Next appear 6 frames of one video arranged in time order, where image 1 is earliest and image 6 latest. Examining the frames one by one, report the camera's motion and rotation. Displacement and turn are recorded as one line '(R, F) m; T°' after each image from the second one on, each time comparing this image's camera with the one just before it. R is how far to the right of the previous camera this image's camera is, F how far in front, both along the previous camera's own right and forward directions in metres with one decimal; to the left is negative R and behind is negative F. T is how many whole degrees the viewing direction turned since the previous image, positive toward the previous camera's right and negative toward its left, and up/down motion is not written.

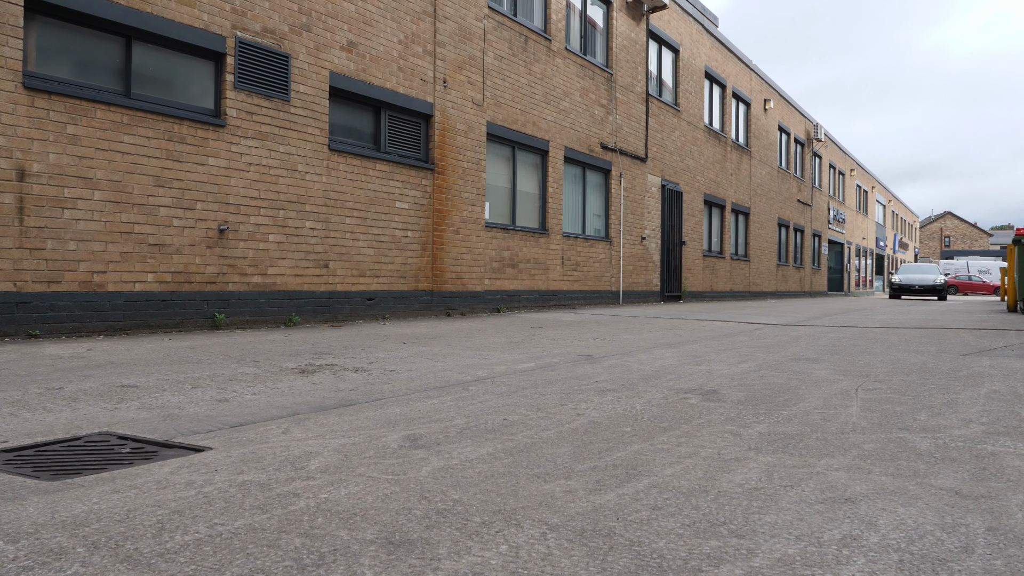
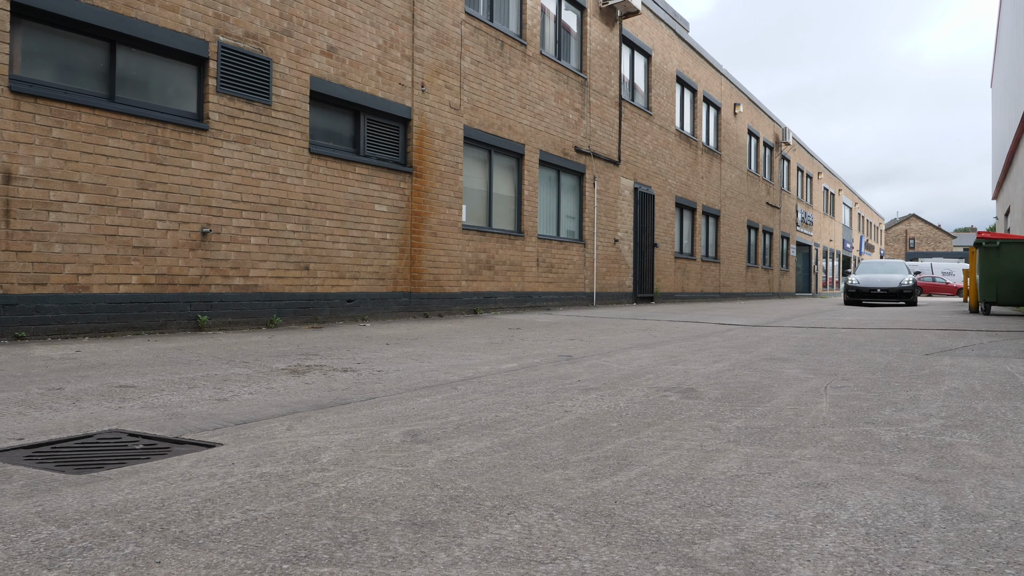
(-0.1, -0.2) m; +2°
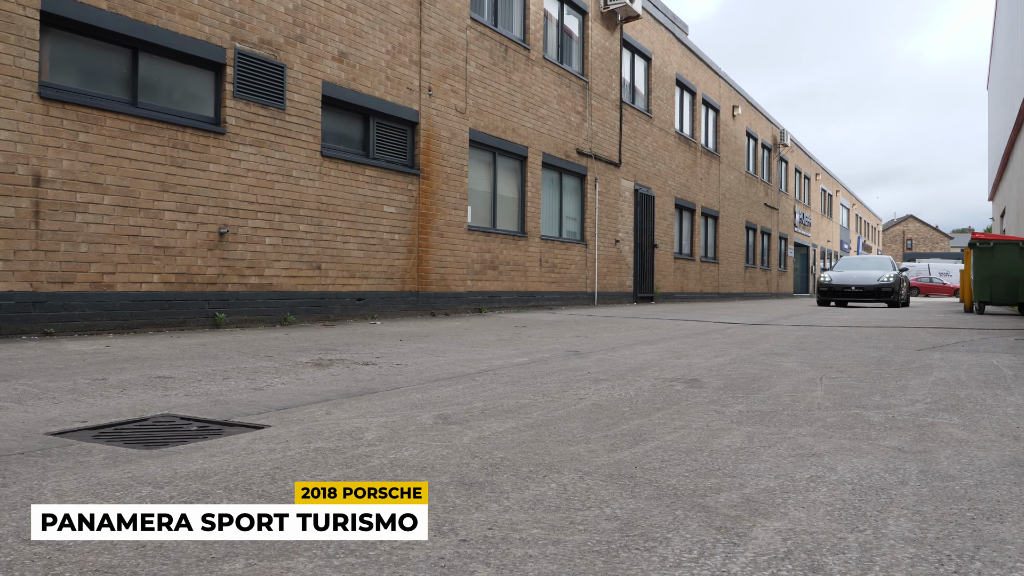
(-0.1, -0.3) m; 0°
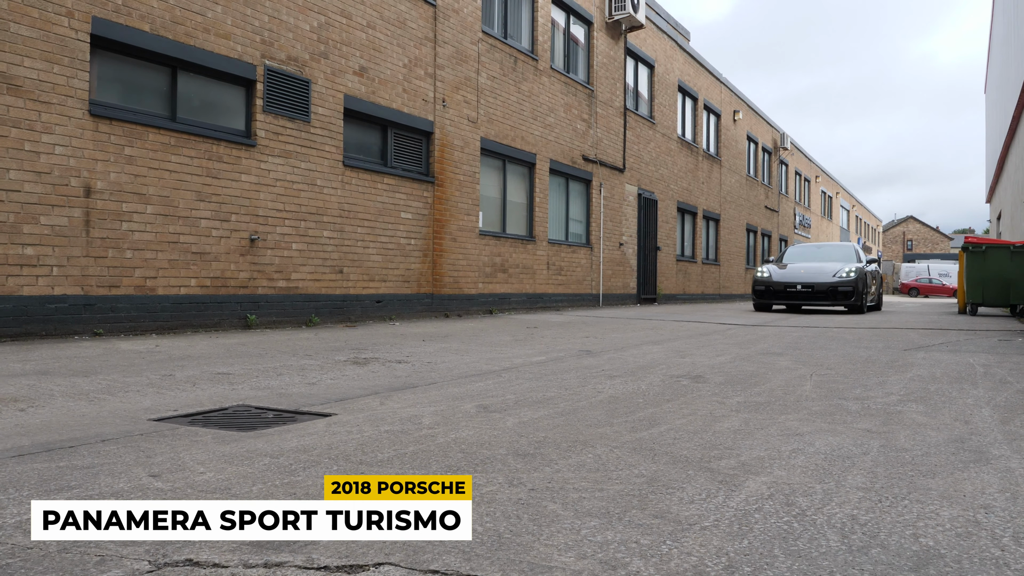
(-0.2, -0.6) m; 0°
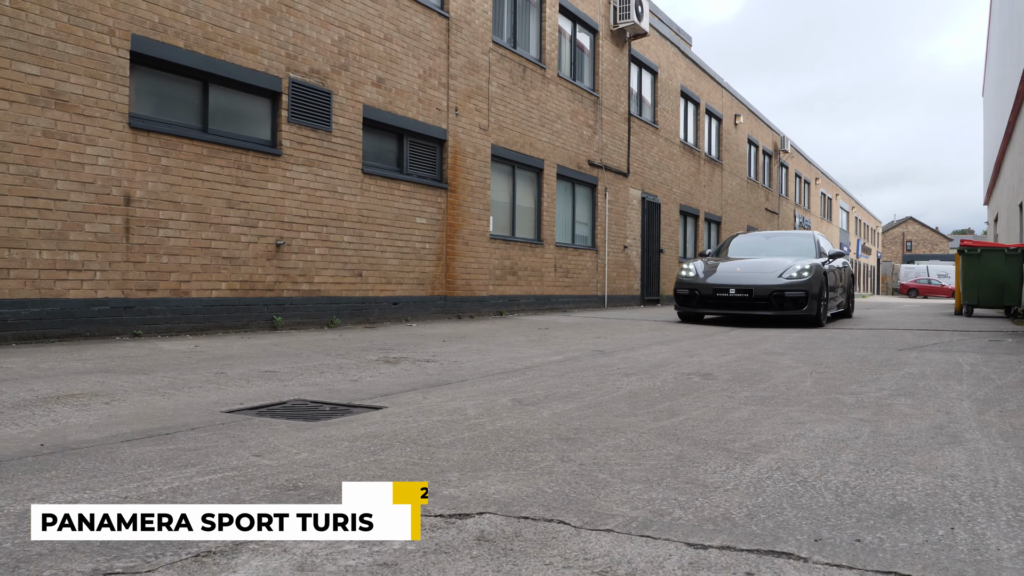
(-0.2, -0.5) m; 0°
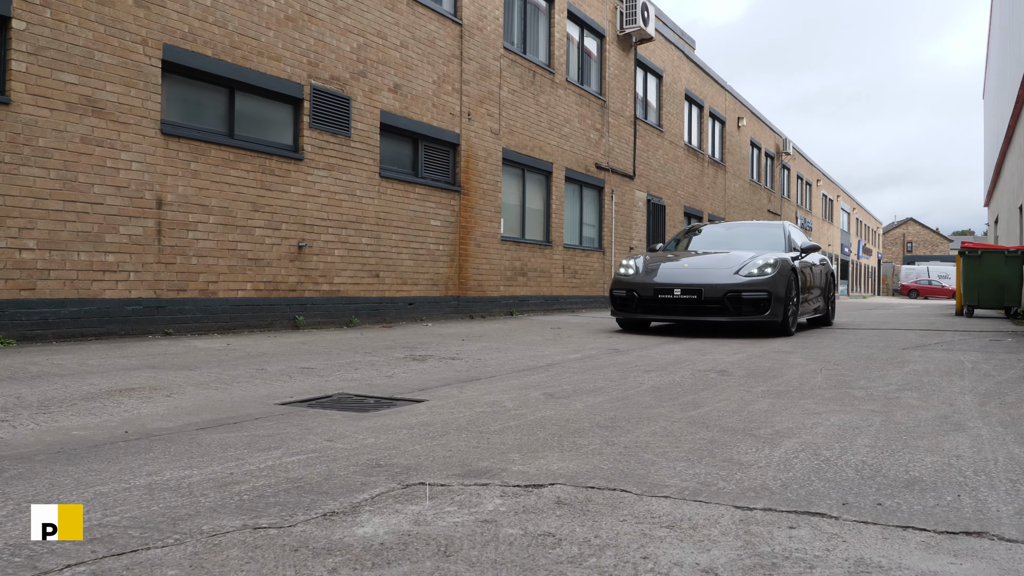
(-0.2, -0.3) m; 0°
